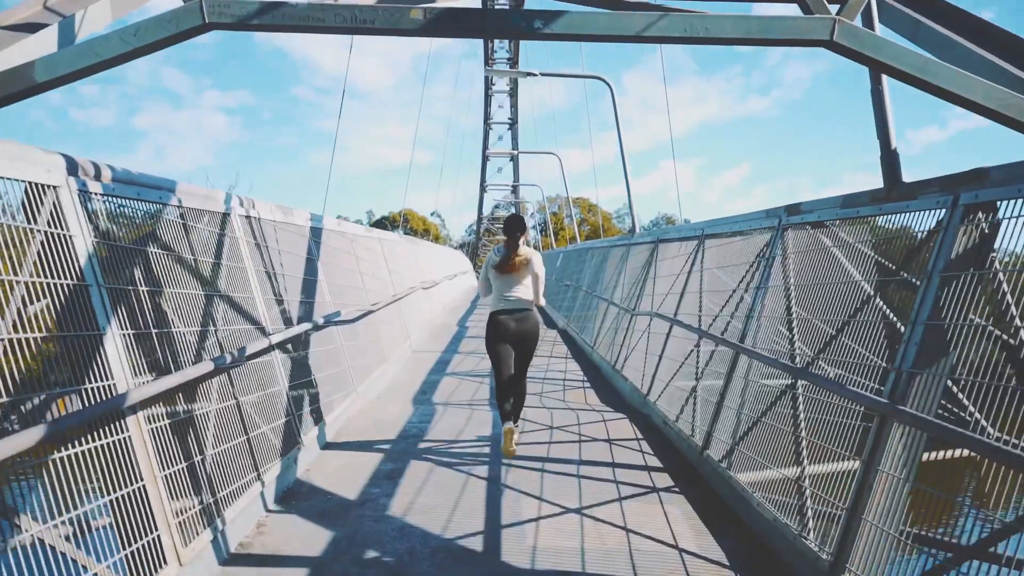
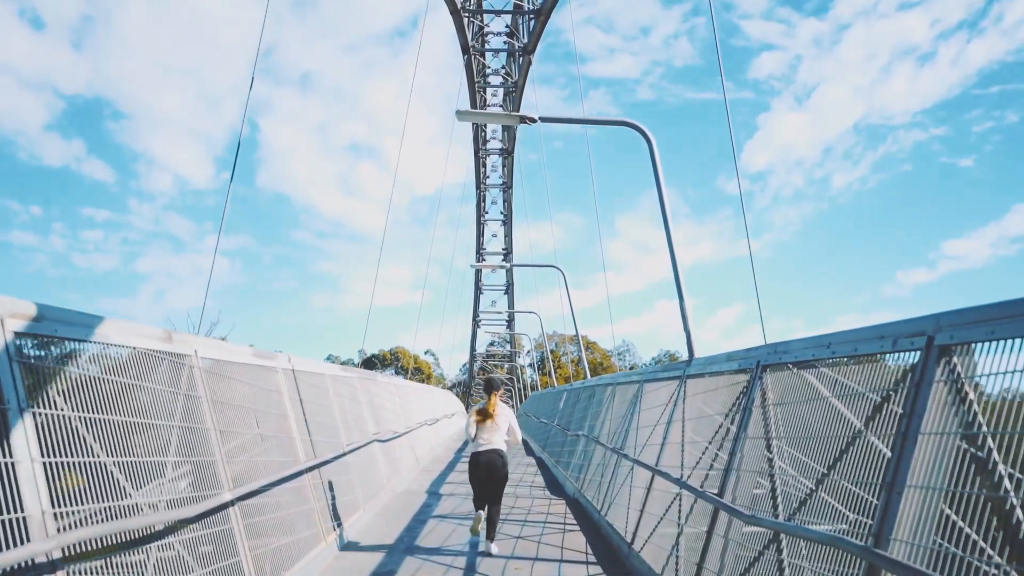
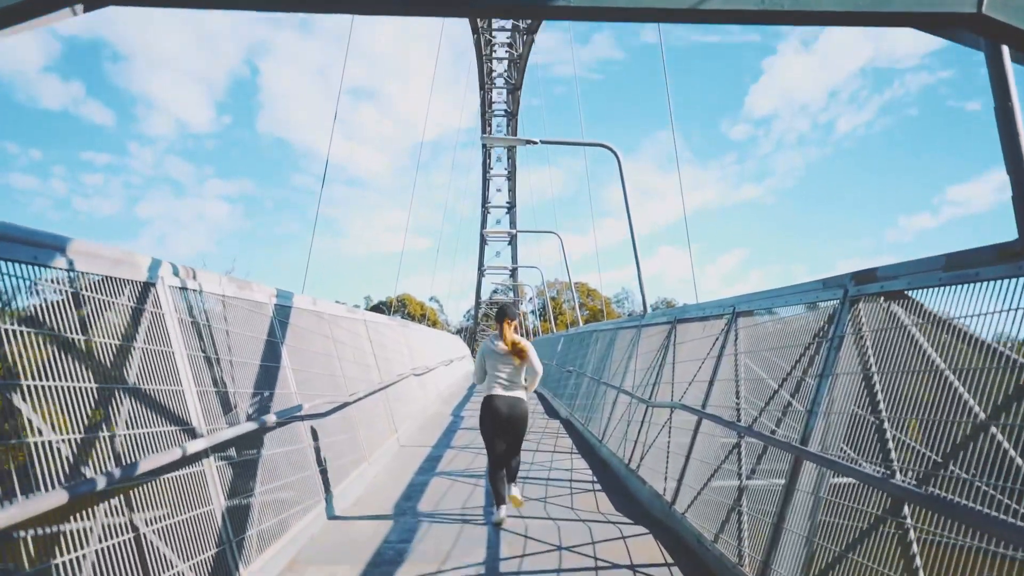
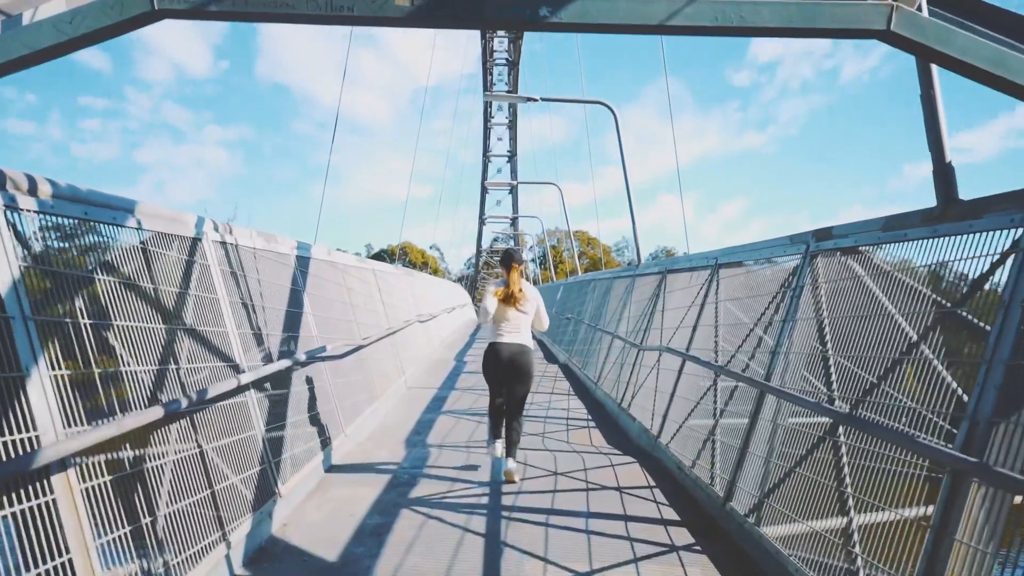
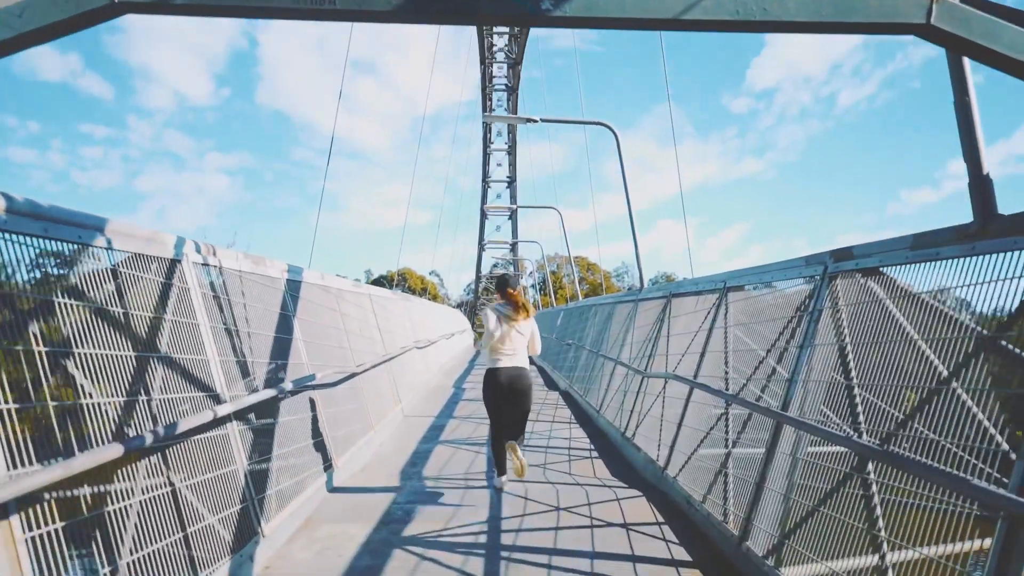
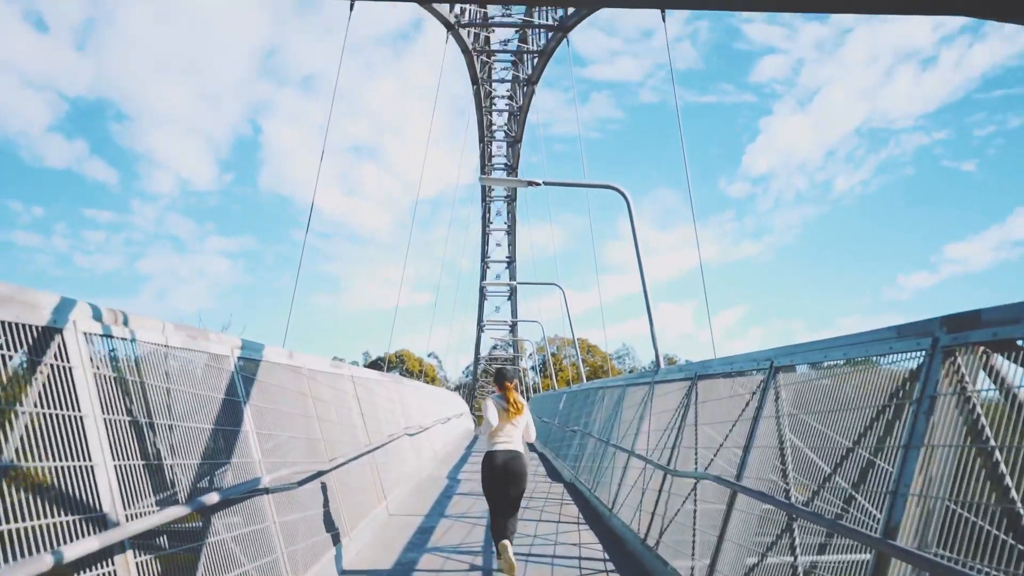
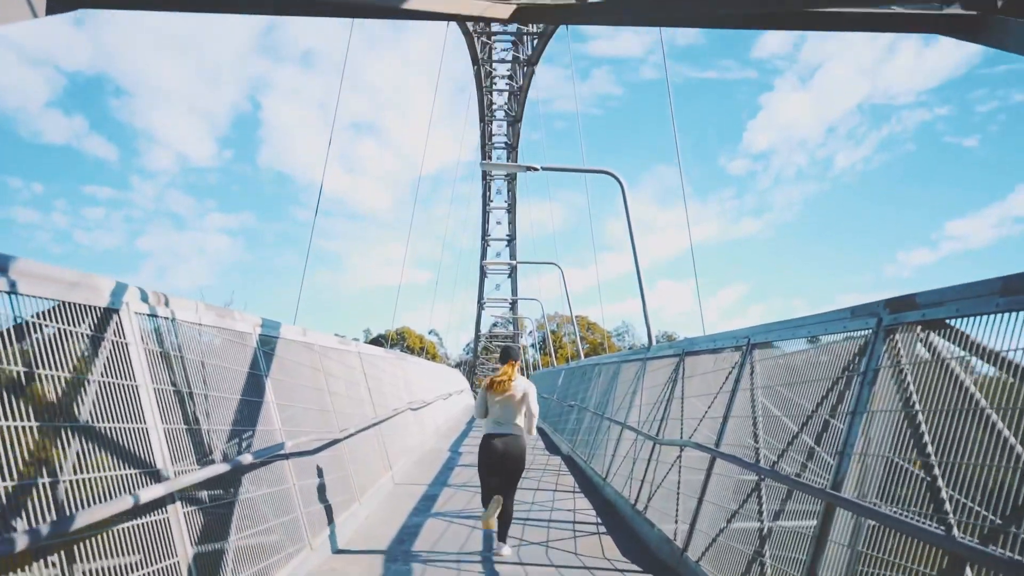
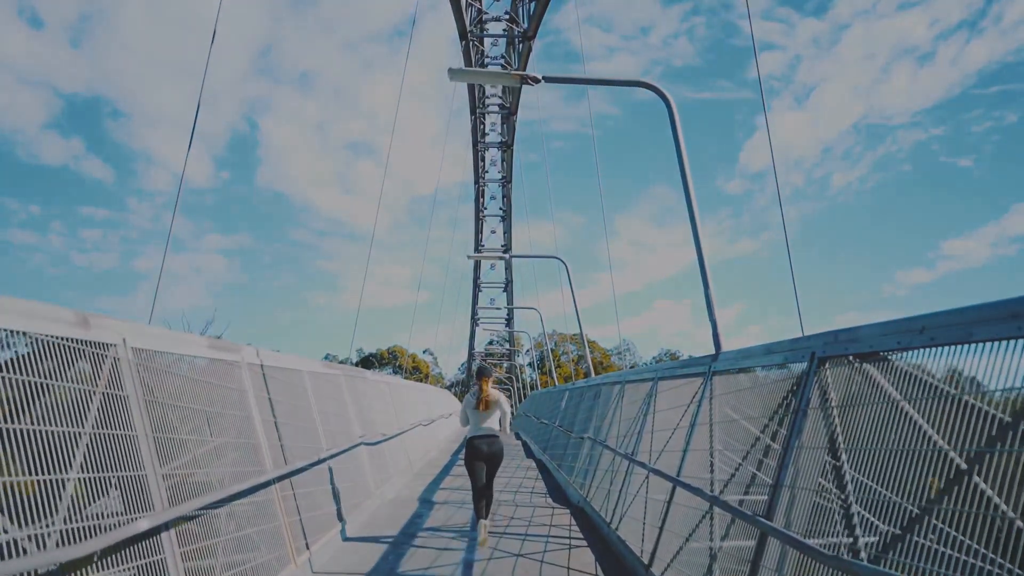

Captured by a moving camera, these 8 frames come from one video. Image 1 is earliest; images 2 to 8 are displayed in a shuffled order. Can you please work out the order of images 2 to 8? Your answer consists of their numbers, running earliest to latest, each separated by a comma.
4, 5, 3, 7, 6, 2, 8
